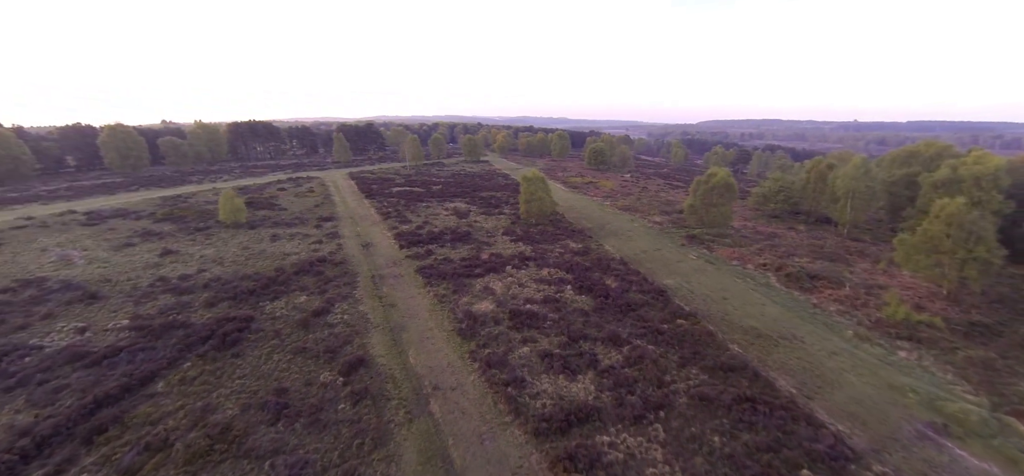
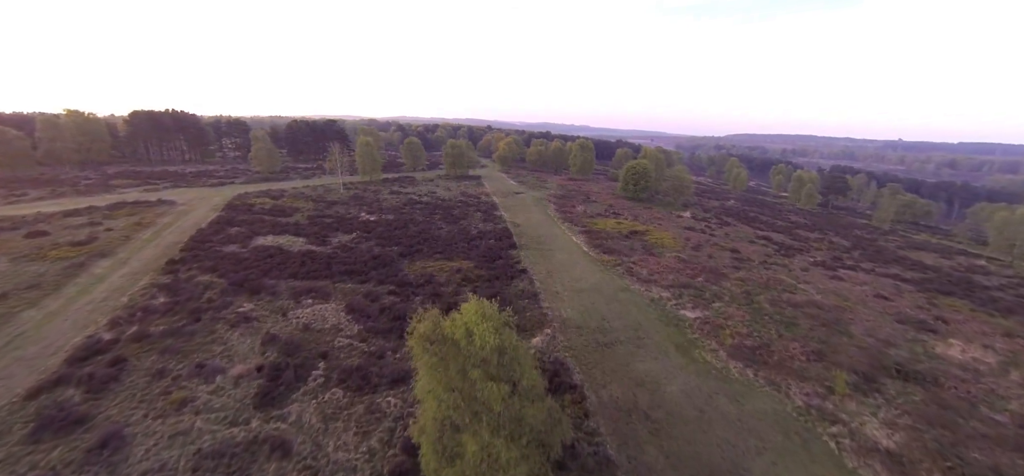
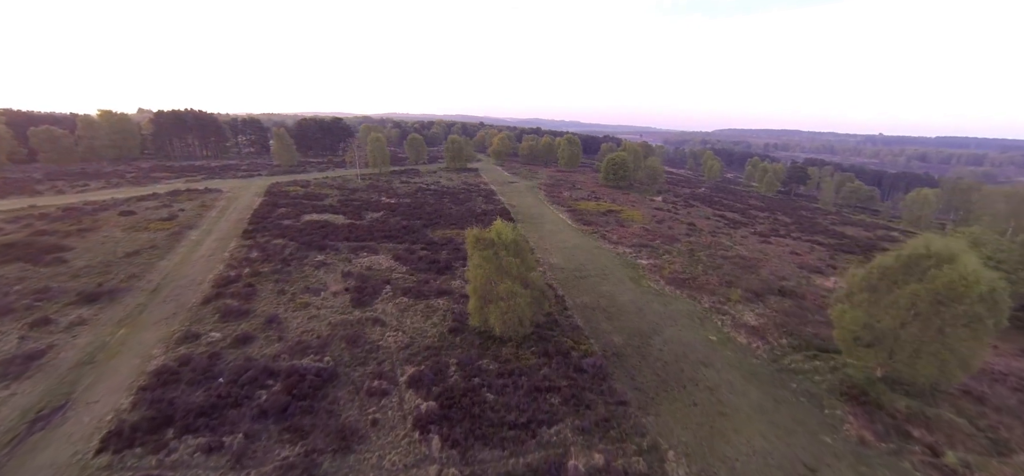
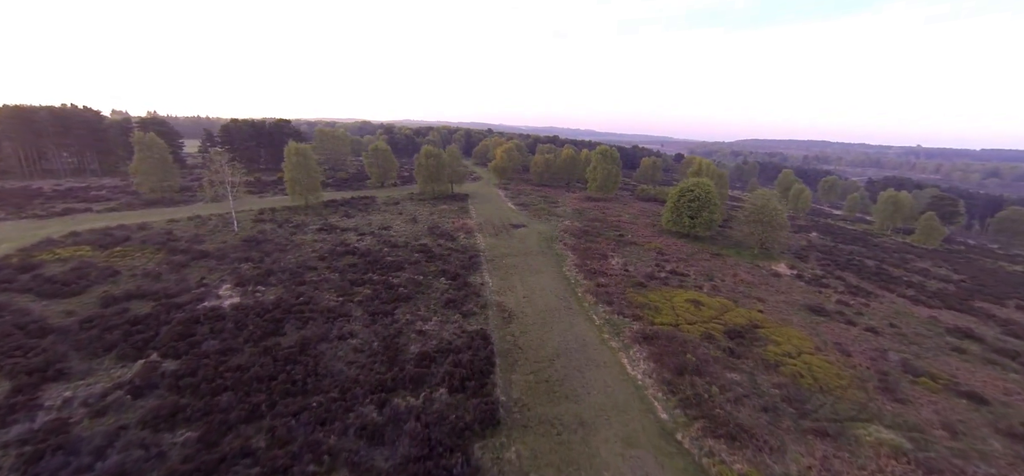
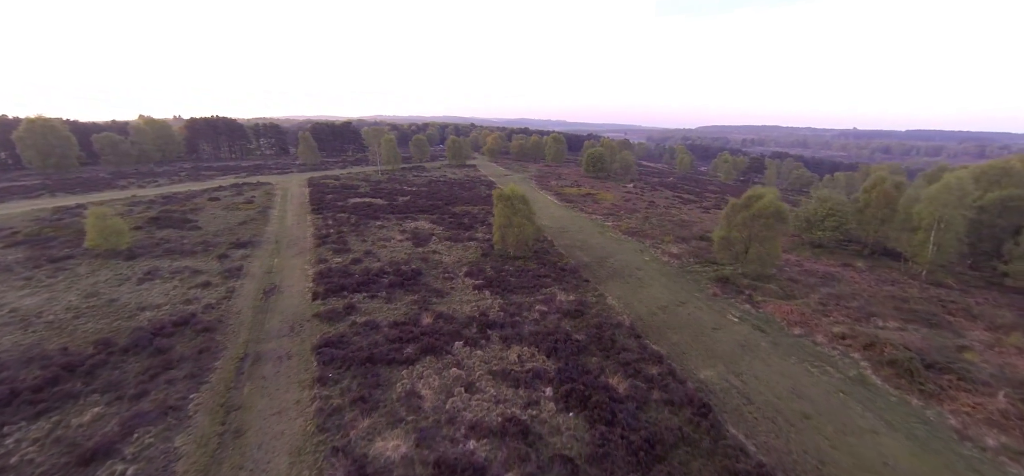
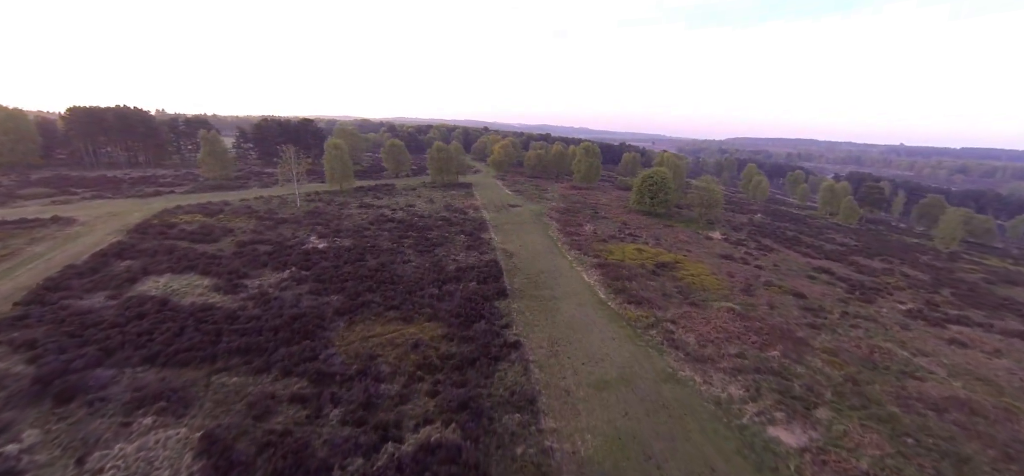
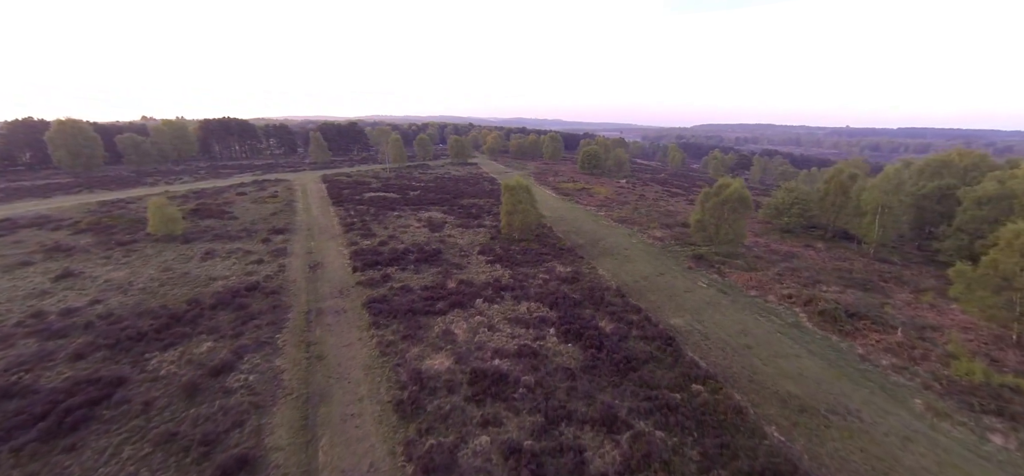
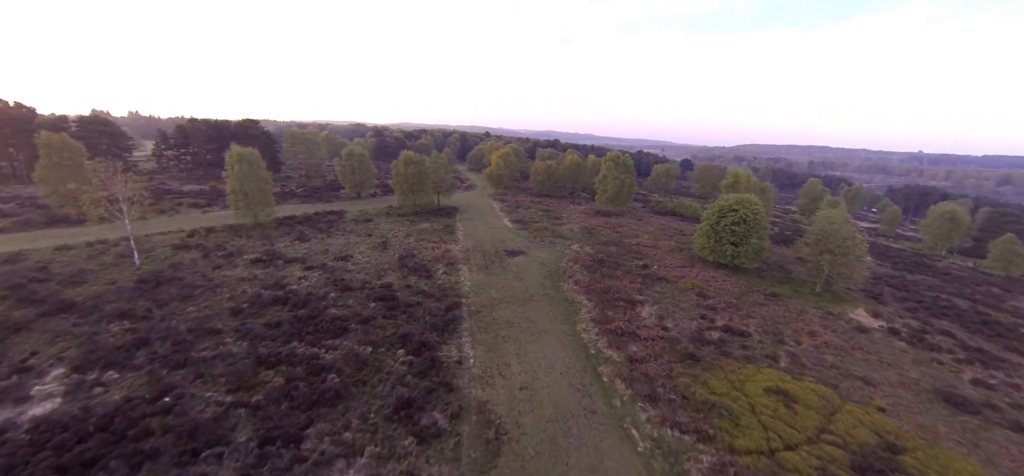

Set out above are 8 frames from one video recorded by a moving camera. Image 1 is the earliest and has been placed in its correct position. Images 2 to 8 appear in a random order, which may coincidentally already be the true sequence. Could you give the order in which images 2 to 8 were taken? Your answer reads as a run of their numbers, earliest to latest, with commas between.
7, 5, 3, 2, 6, 4, 8
